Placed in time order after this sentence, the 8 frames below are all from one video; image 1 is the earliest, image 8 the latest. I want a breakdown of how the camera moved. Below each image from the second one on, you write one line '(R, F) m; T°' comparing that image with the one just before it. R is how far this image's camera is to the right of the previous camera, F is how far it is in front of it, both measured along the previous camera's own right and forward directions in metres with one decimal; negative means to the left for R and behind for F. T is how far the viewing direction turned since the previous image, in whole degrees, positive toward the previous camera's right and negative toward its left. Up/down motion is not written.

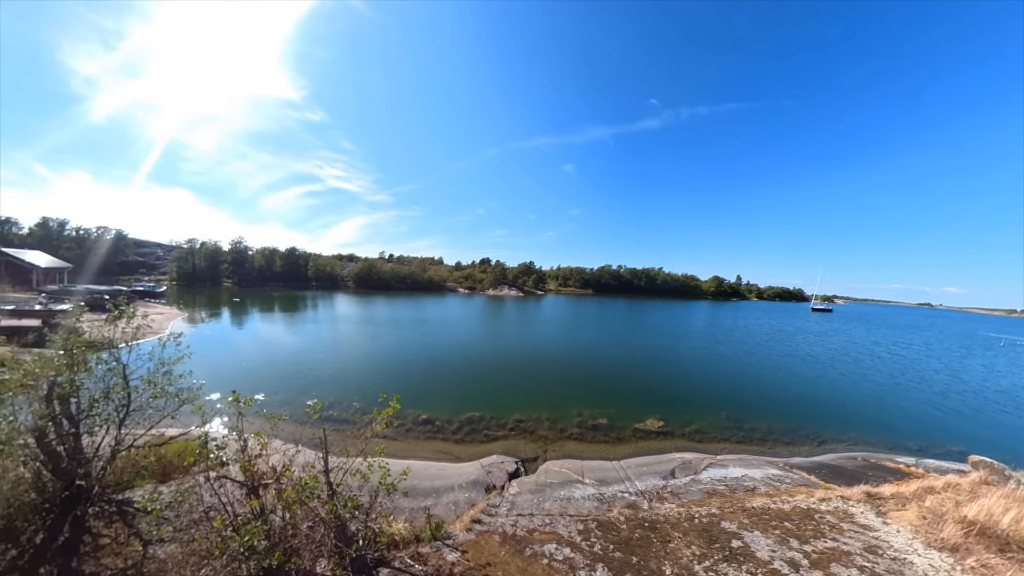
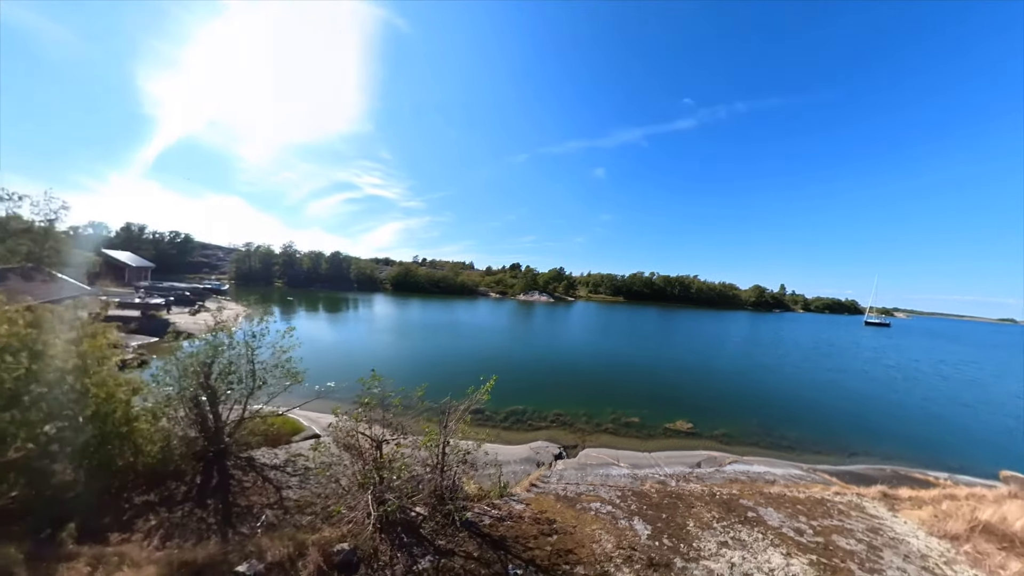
(-0.7, -1.8) m; -5°
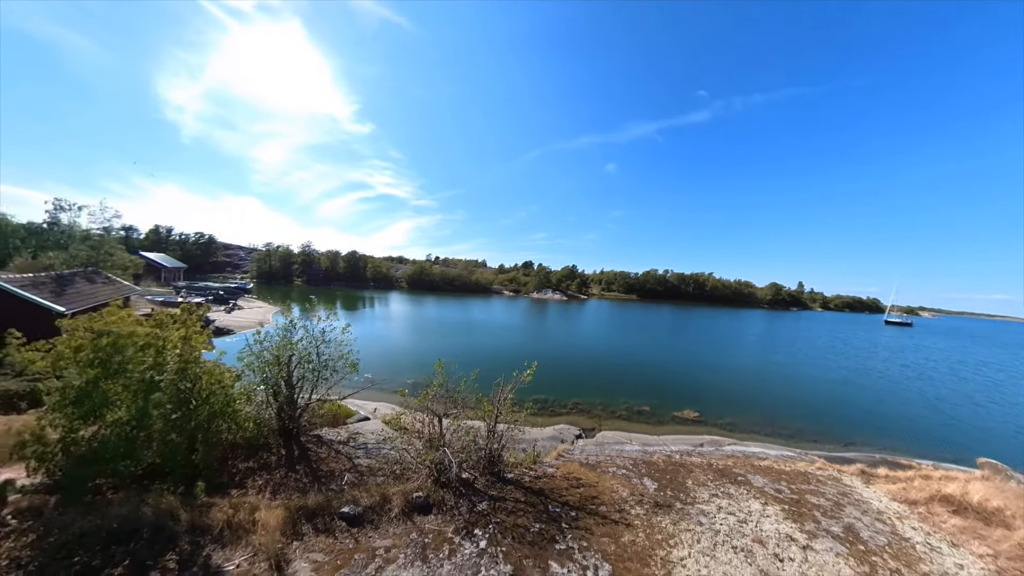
(-0.7, -1.8) m; -2°
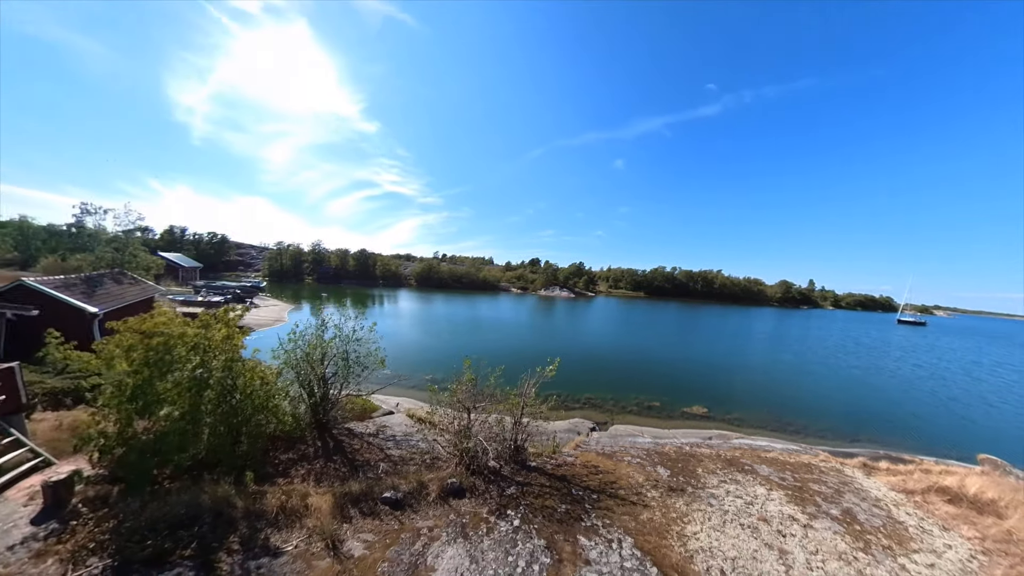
(-0.5, -0.7) m; -1°
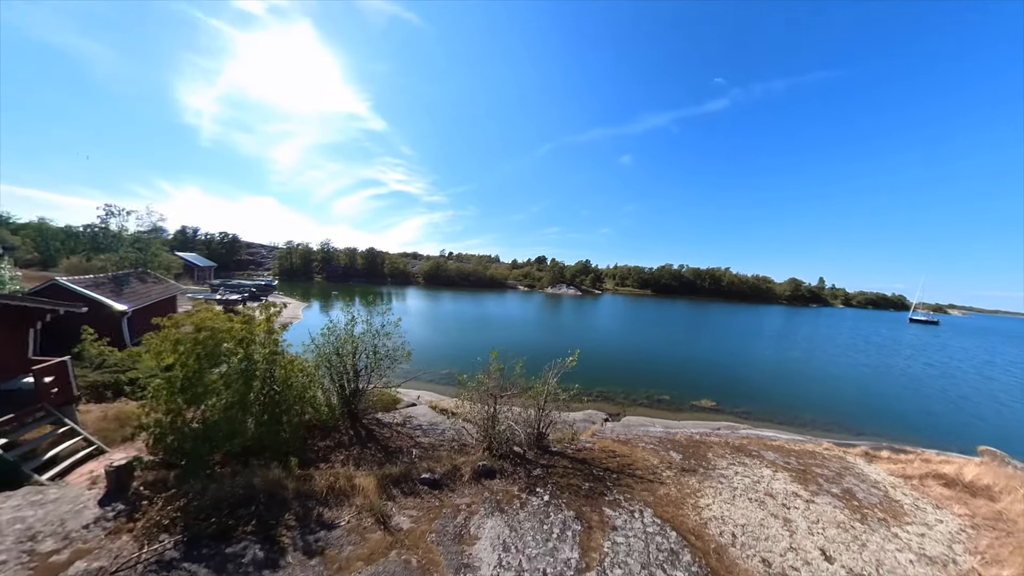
(-0.6, -0.8) m; -1°
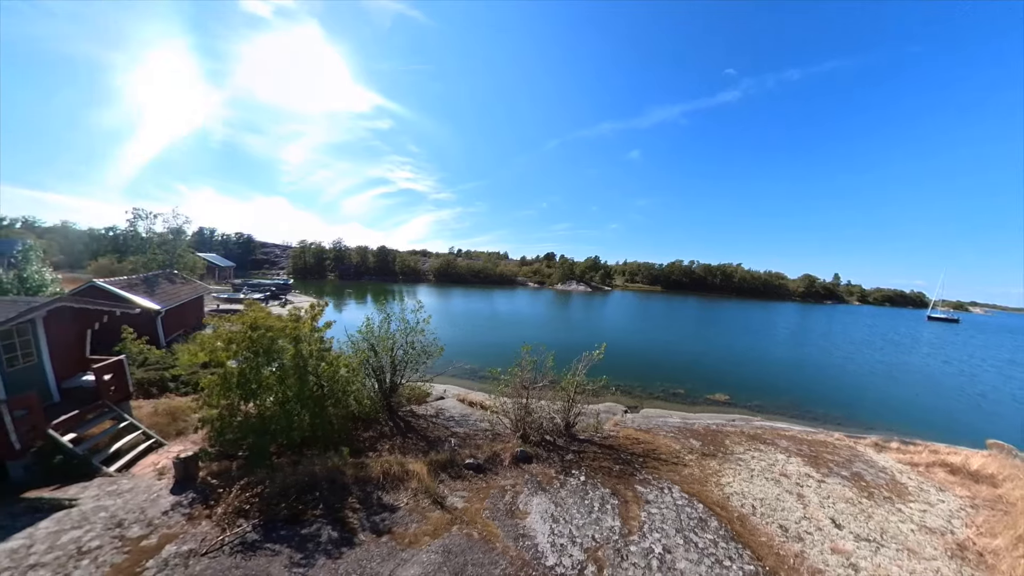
(-0.8, -0.9) m; -1°
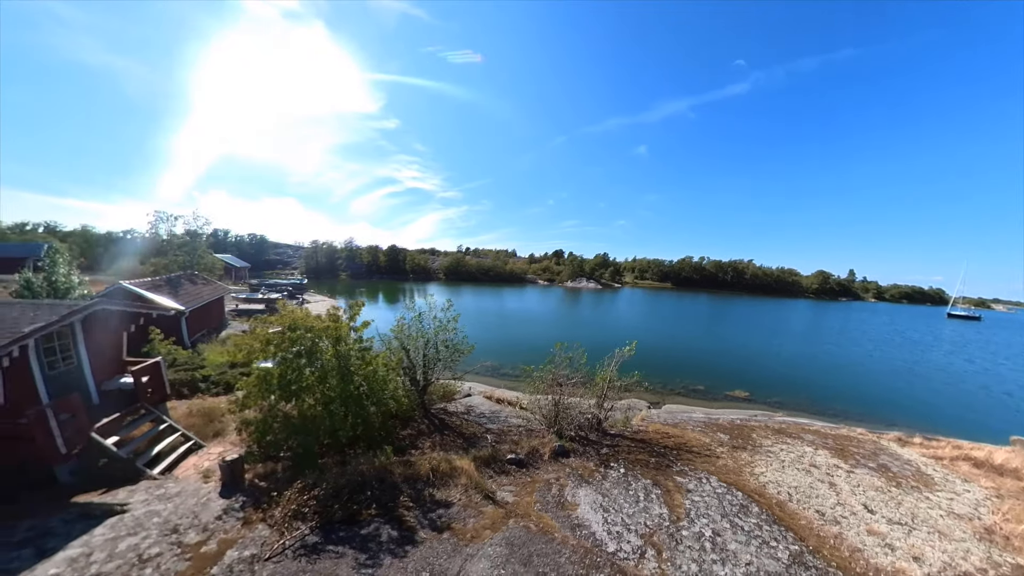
(-0.9, -0.6) m; -1°
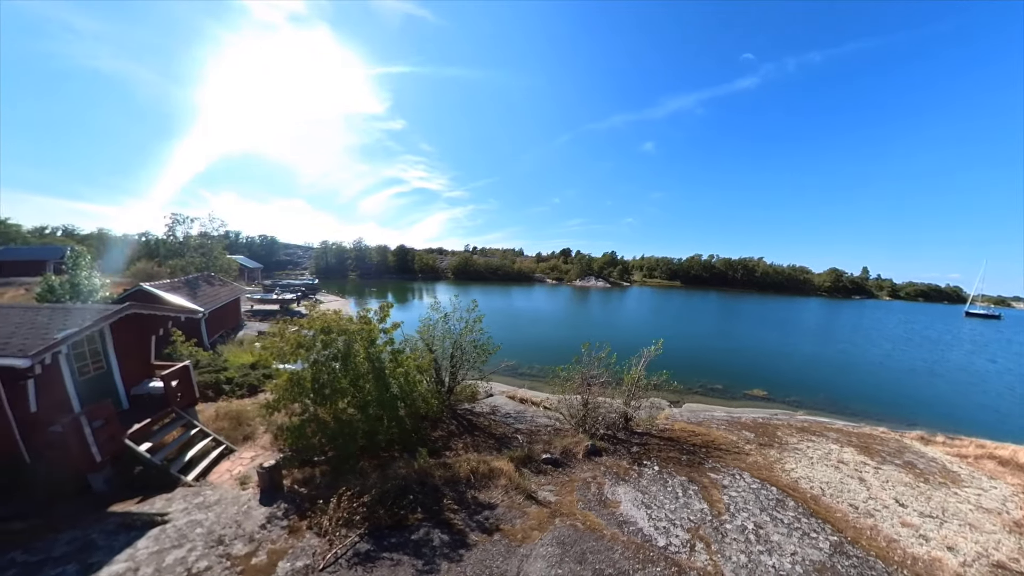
(-0.9, -0.4) m; -1°
